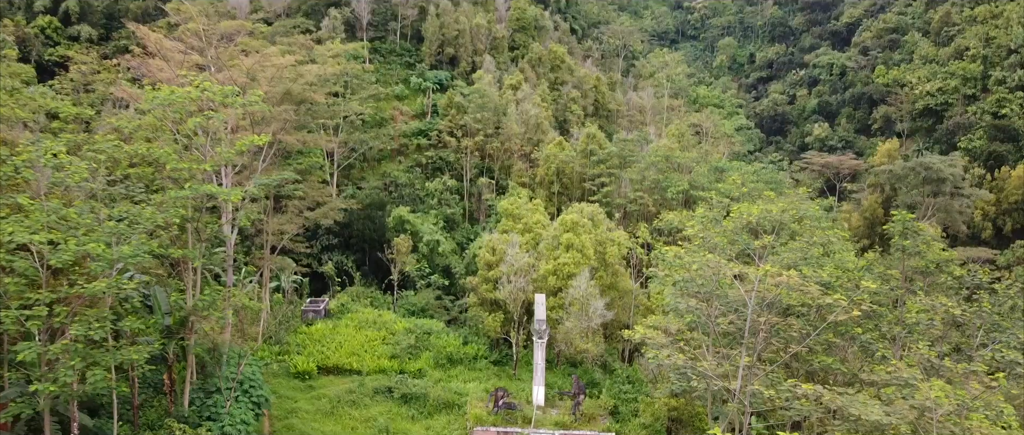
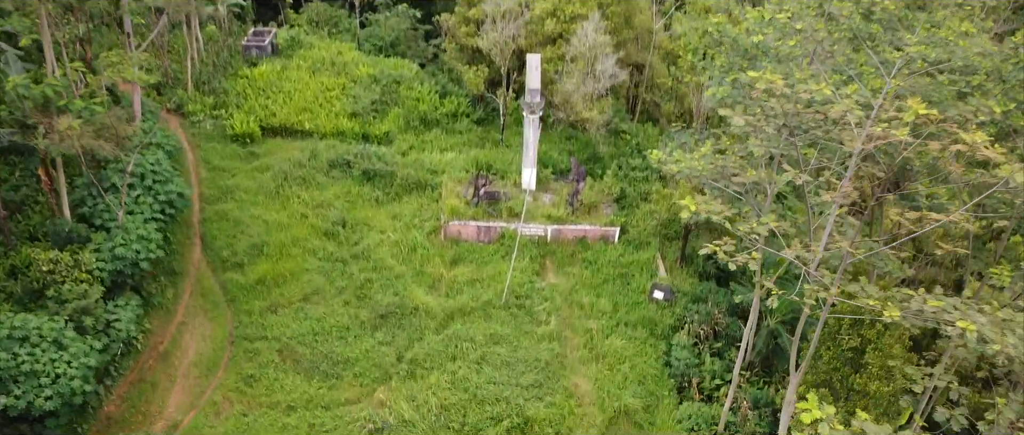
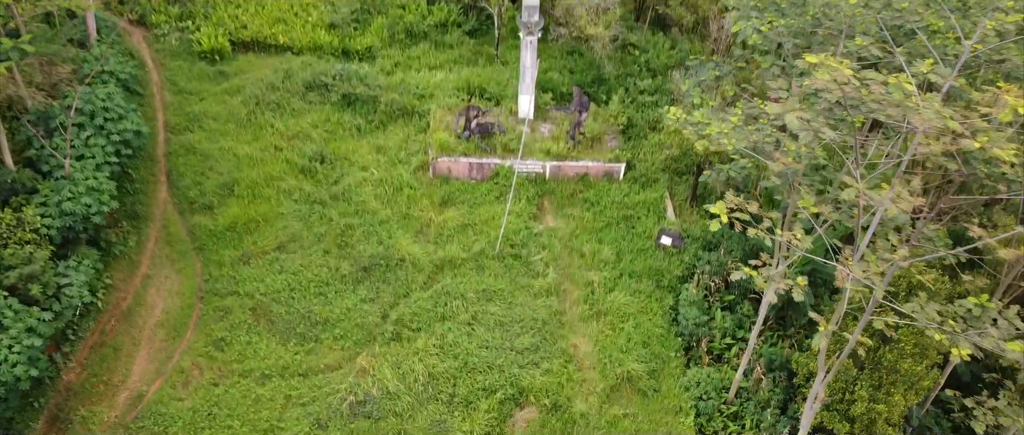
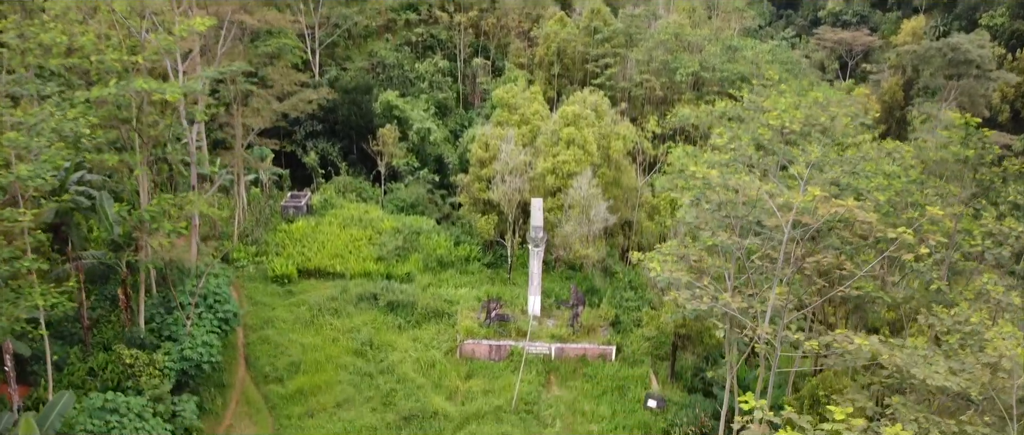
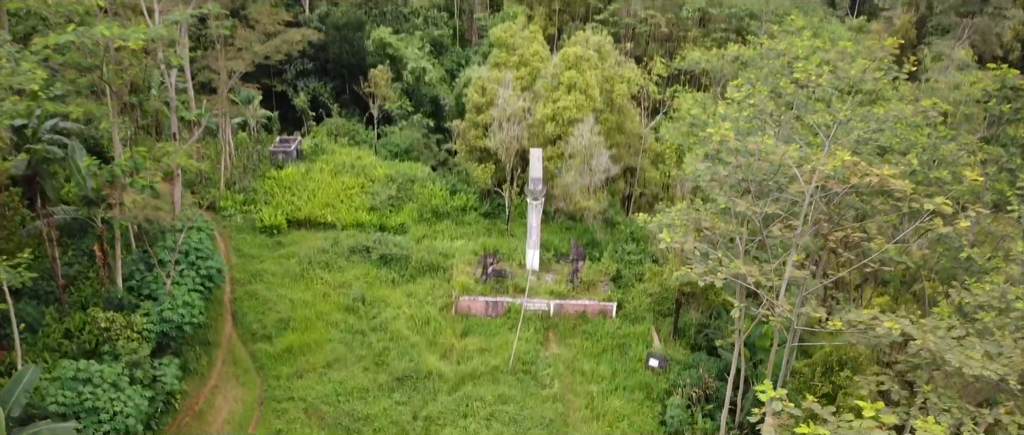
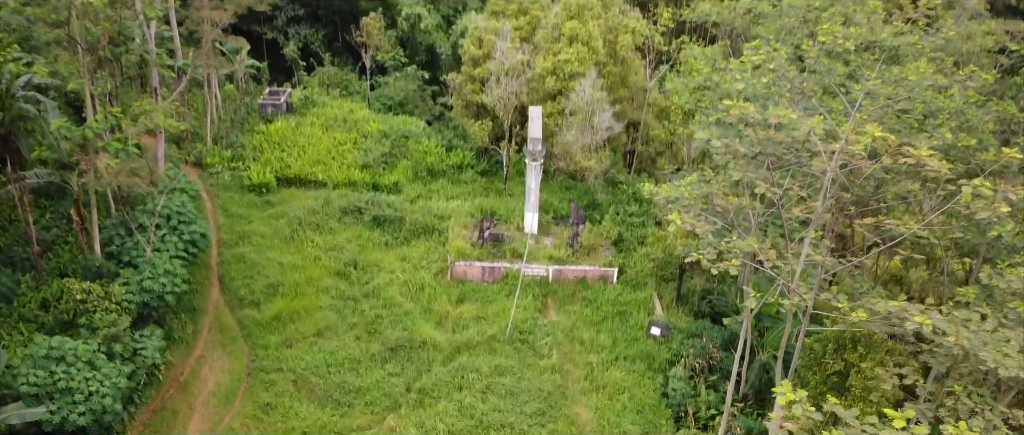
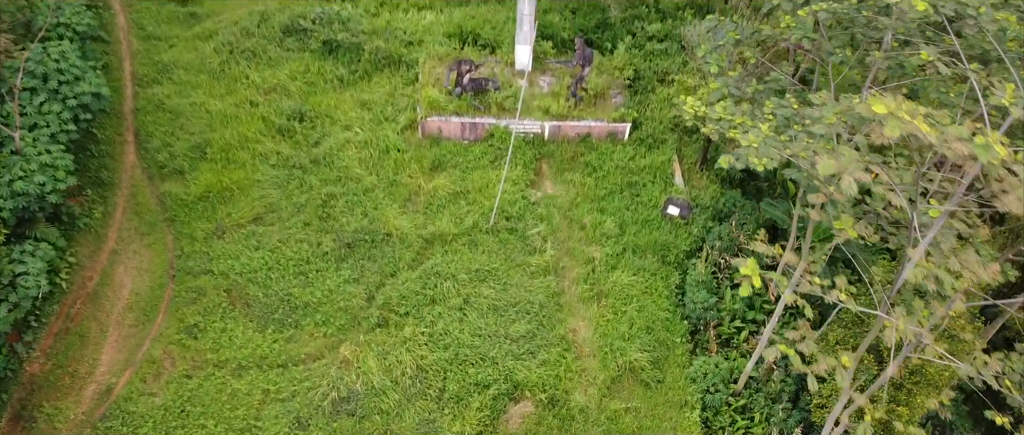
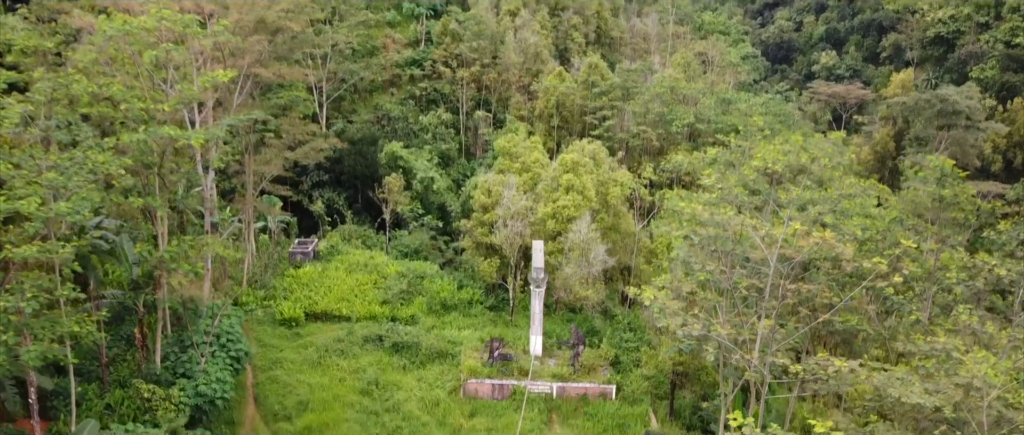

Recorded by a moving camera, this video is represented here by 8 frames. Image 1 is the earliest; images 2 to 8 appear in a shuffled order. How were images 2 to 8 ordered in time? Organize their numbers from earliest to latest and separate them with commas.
8, 4, 5, 6, 2, 3, 7
